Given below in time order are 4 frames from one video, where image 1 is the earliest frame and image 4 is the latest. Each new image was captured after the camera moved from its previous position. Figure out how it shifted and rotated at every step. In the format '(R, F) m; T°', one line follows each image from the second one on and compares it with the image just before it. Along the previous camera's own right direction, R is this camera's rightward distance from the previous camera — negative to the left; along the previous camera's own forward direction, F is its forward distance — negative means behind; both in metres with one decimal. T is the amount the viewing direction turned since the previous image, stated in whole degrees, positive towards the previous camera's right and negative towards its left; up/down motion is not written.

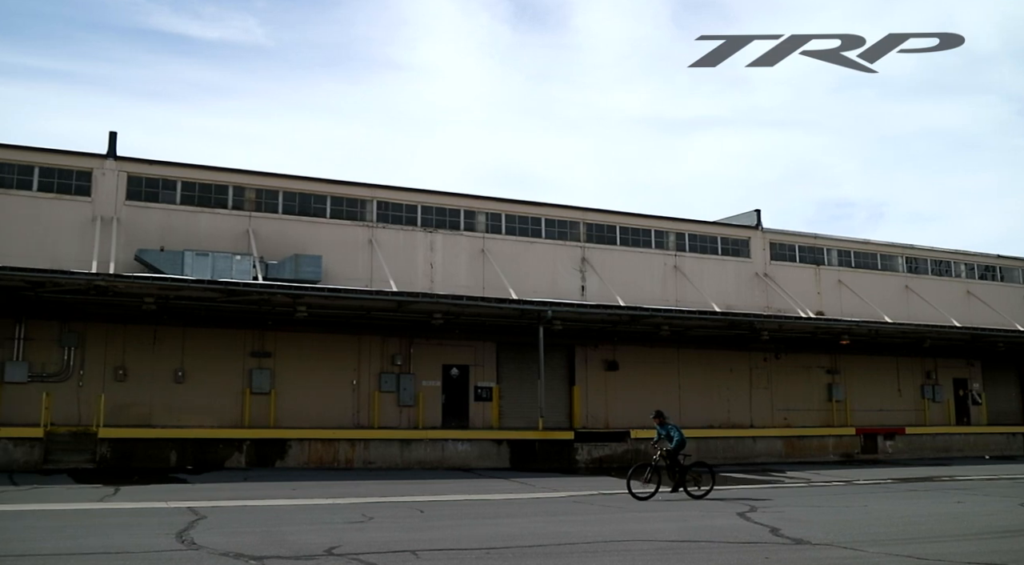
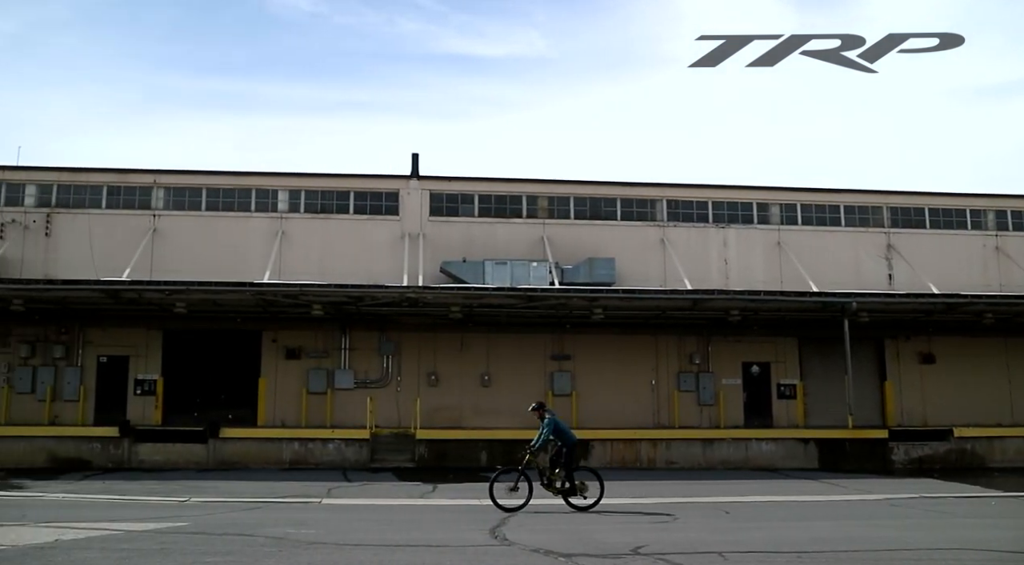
(-1.0, -0.1) m; -16°
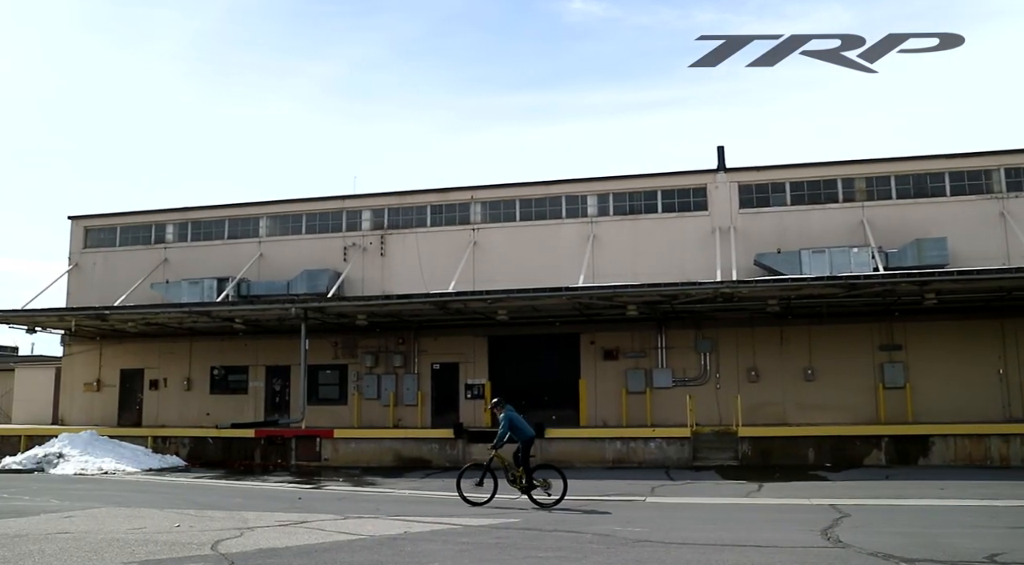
(-1.1, -0.1) m; -16°
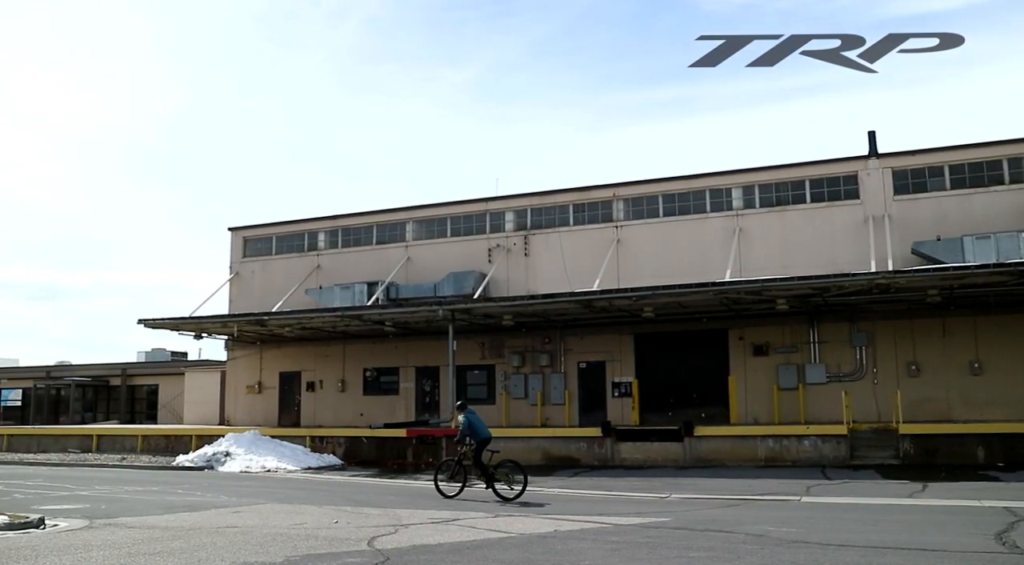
(-0.6, 0.0) m; -8°
